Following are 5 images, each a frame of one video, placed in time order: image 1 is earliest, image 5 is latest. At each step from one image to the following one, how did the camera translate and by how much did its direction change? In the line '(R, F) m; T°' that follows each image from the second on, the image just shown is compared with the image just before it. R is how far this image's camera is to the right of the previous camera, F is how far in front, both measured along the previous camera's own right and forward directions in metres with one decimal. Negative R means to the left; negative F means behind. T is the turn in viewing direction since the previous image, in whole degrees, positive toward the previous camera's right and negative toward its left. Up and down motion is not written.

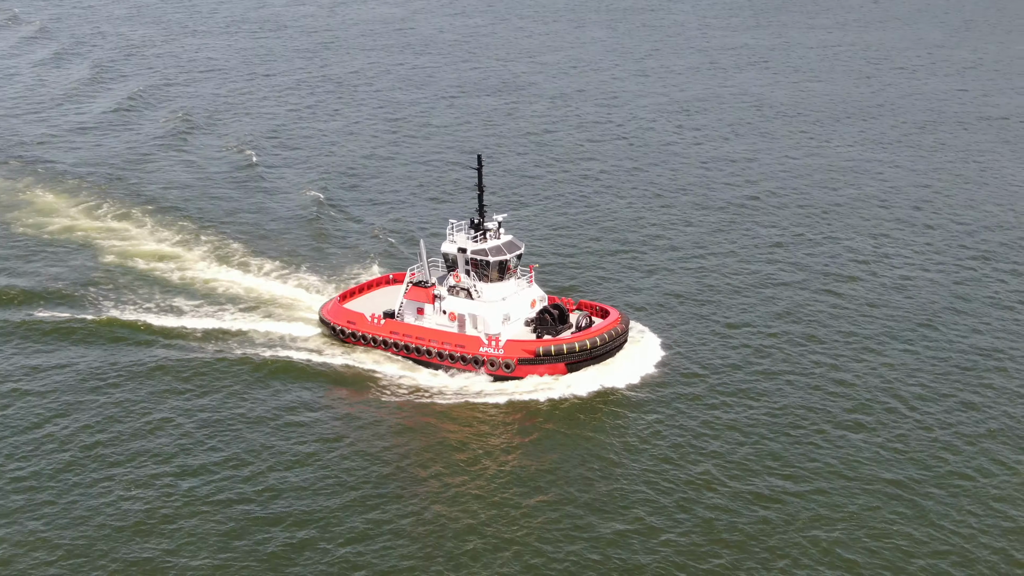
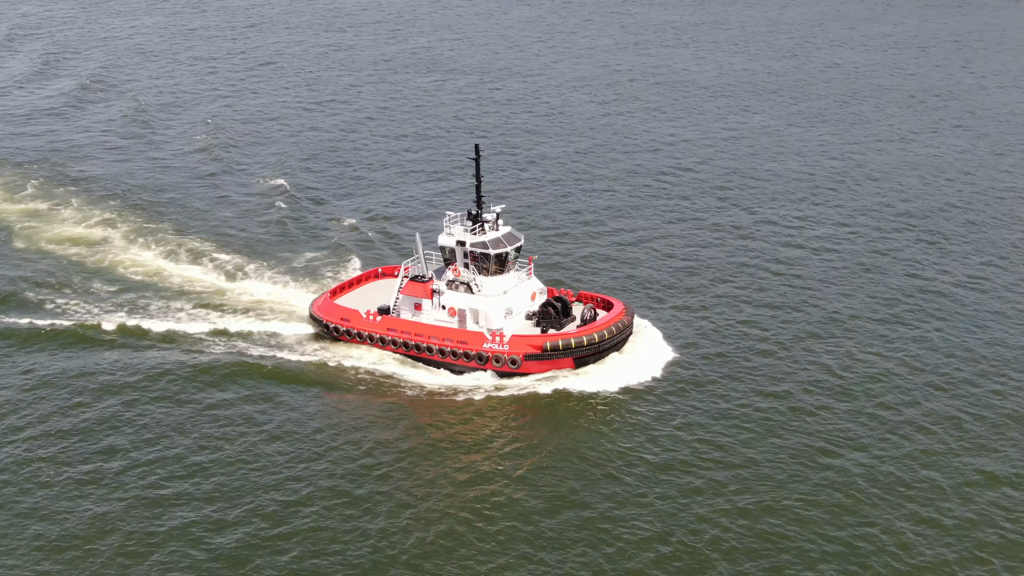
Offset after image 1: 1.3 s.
(-0.9, +0.5) m; +3°
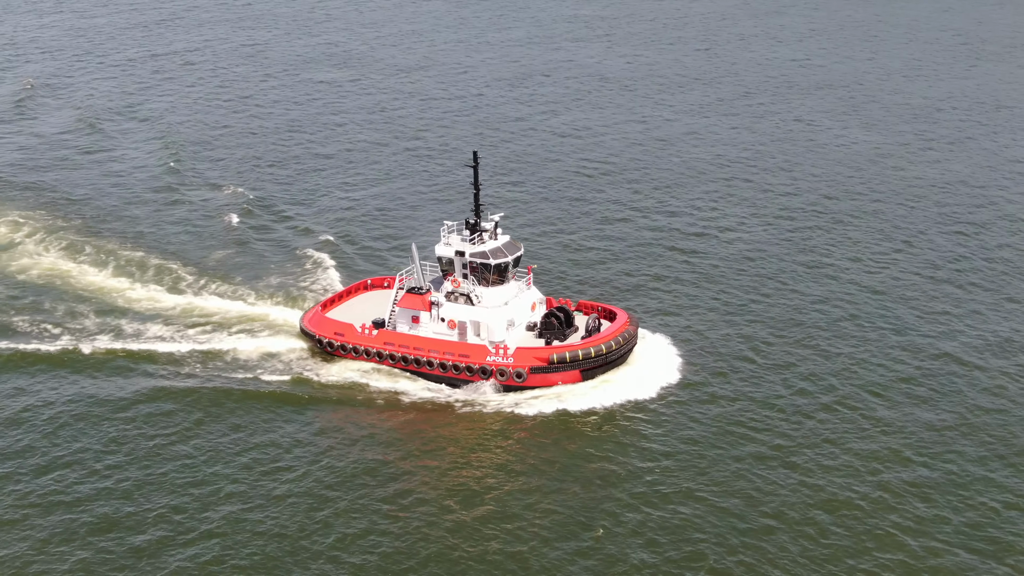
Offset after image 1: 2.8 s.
(-1.1, +0.5) m; +4°
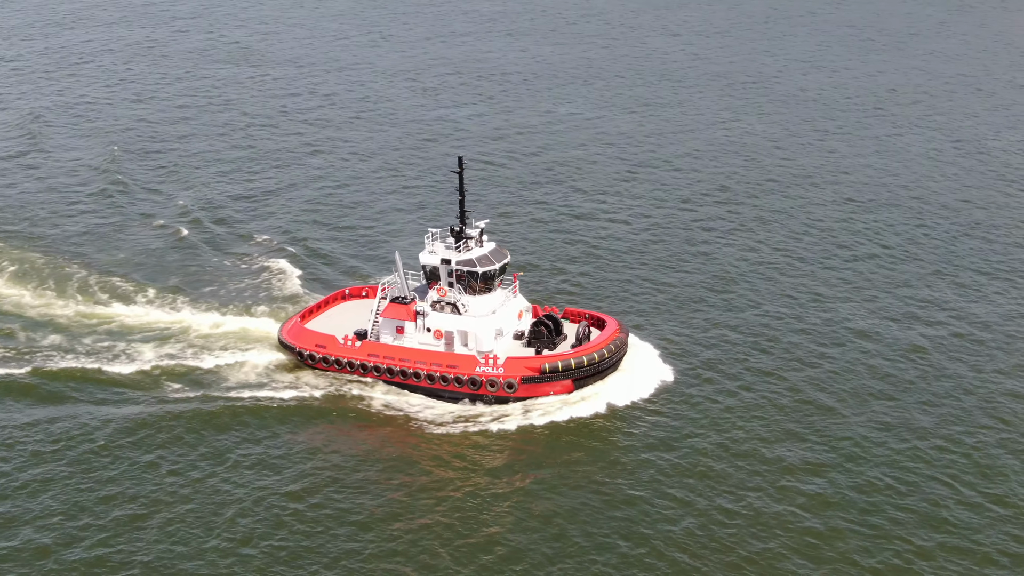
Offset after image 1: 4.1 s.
(-0.1, +0.5) m; +1°
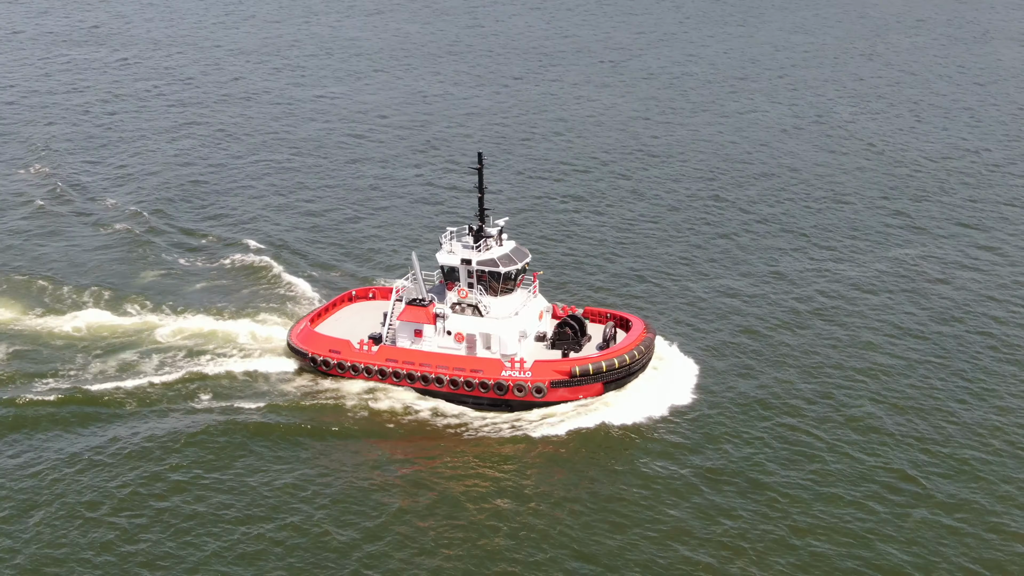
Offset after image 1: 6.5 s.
(-1.4, +0.6) m; +4°
